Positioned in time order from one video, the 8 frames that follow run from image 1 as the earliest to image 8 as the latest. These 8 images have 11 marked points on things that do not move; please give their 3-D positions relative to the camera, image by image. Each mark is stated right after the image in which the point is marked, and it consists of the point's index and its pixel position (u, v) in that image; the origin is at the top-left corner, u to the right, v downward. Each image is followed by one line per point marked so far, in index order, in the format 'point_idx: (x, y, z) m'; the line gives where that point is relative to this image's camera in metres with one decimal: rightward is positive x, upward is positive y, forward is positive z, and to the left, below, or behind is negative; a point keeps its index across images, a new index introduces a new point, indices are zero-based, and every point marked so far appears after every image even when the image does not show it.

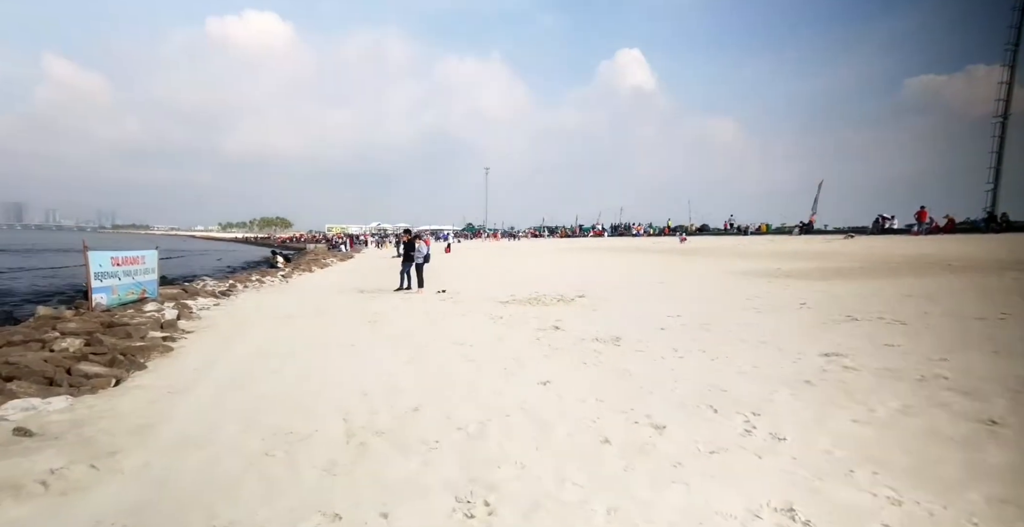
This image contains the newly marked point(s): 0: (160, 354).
0: (-5.2, -1.3, +7.4) m
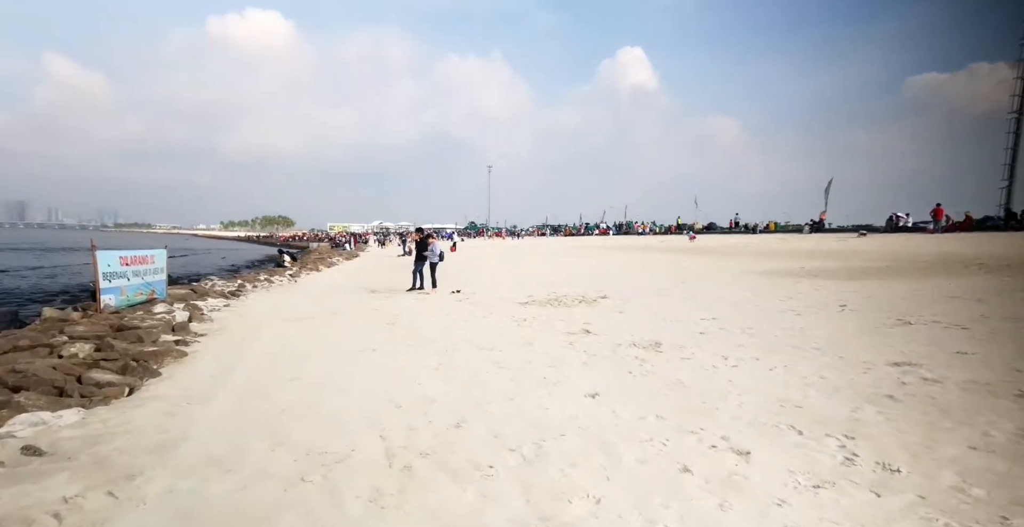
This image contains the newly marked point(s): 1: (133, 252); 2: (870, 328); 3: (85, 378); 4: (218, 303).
0: (-4.8, -1.4, +7.0) m
1: (-8.2, +0.3, +10.8) m
2: (+5.2, -0.9, +7.3) m
3: (-4.8, -1.3, +5.6) m
4: (-7.6, -1.0, +12.9) m
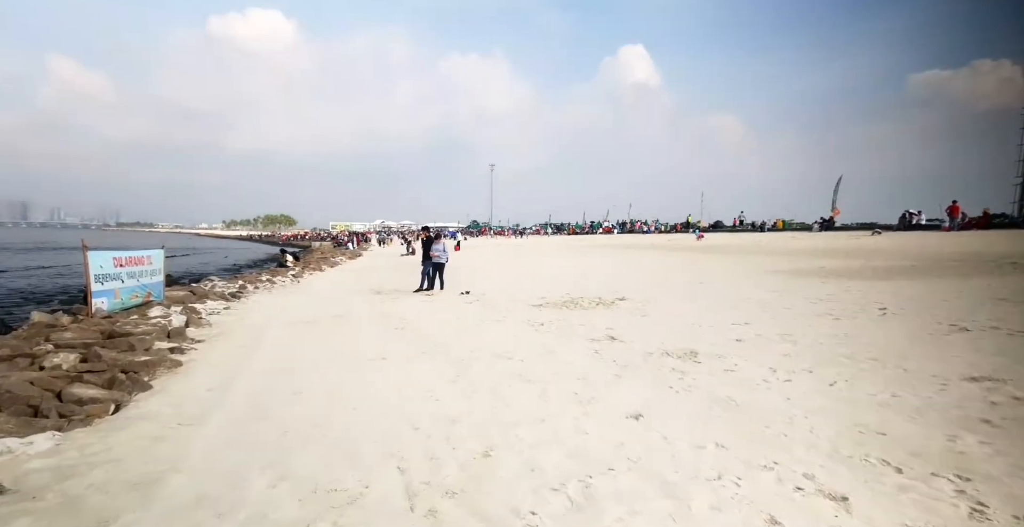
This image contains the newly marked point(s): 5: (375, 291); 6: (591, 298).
0: (-4.5, -1.4, +6.5) m
1: (-7.9, +0.2, +10.2) m
2: (+5.5, -1.0, +6.7) m
3: (-4.5, -1.3, +5.0) m
4: (-7.3, -1.1, +12.4) m
5: (-4.5, -0.9, +16.4) m
6: (+2.0, -0.9, +12.3) m
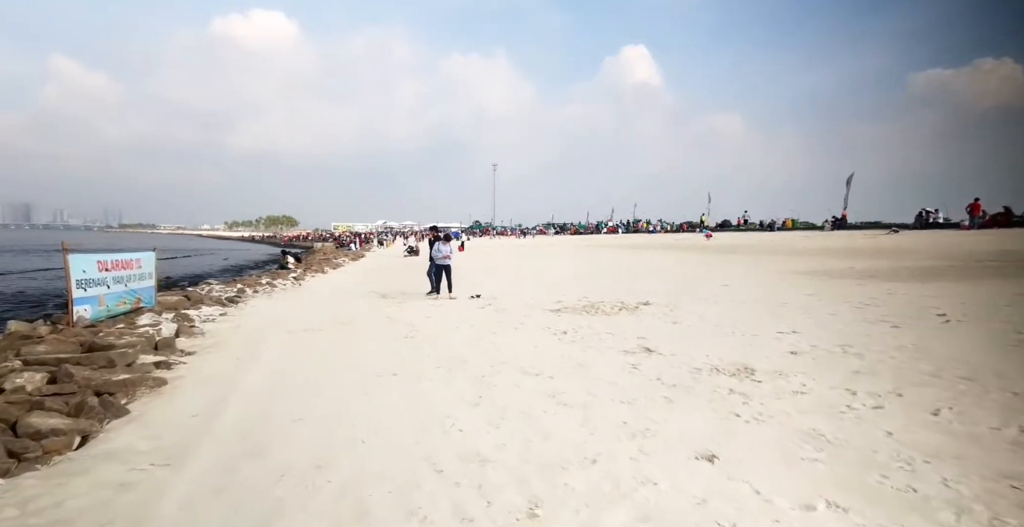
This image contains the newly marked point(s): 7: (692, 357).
0: (-4.2, -1.5, +5.7) m
1: (-7.6, +0.2, +9.5) m
2: (+5.9, -1.0, +5.9) m
3: (-4.2, -1.4, +4.3) m
4: (-7.0, -1.1, +11.6) m
5: (-4.1, -1.0, +15.6) m
6: (+2.3, -0.9, +11.5) m
7: (+2.3, -1.2, +6.4) m
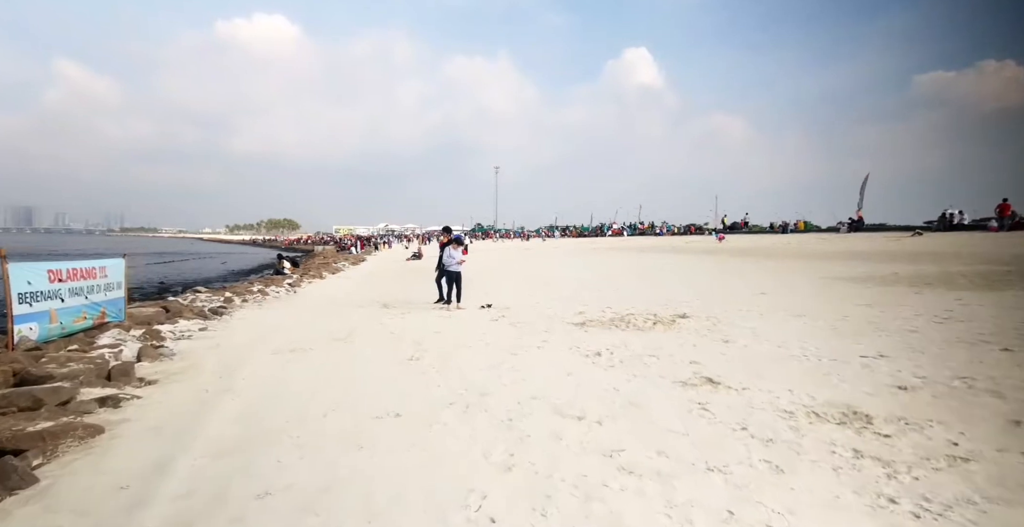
0: (-3.8, -1.6, +4.3) m
1: (-7.2, 0.0, +8.2) m
2: (+6.2, -1.1, +4.5) m
3: (-3.9, -1.5, +2.9) m
4: (-6.6, -1.3, +10.3) m
5: (-3.8, -1.2, +14.3) m
6: (+2.7, -1.1, +10.2) m
7: (+2.6, -1.3, +5.0) m
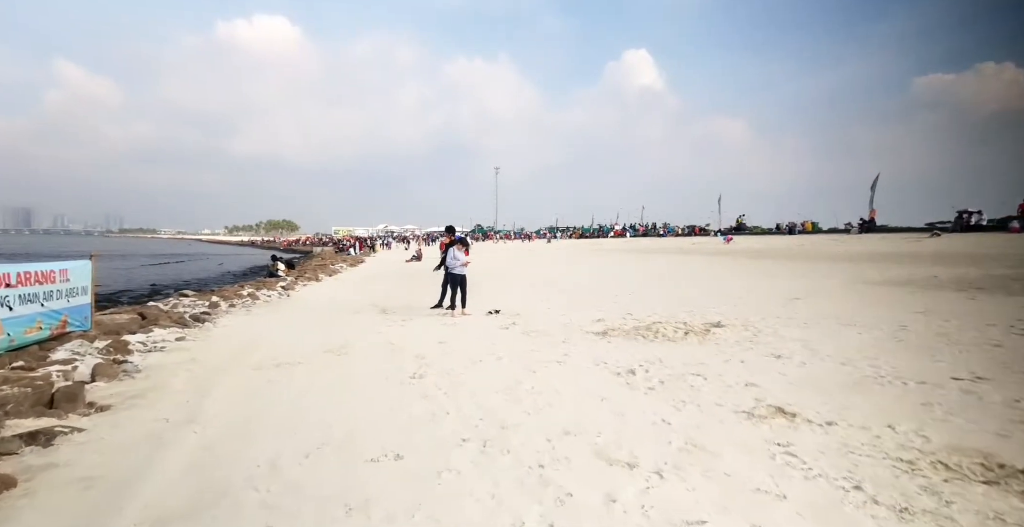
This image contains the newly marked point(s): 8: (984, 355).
0: (-3.6, -1.6, +3.3) m
1: (-7.0, 0.0, +7.1) m
2: (+6.4, -1.1, +3.5) m
3: (-3.6, -1.5, +1.9) m
4: (-6.4, -1.3, +9.2) m
5: (-3.5, -1.2, +13.2) m
6: (+2.9, -1.1, +9.1) m
7: (+2.9, -1.3, +4.0) m
8: (+5.7, -1.1, +6.1) m
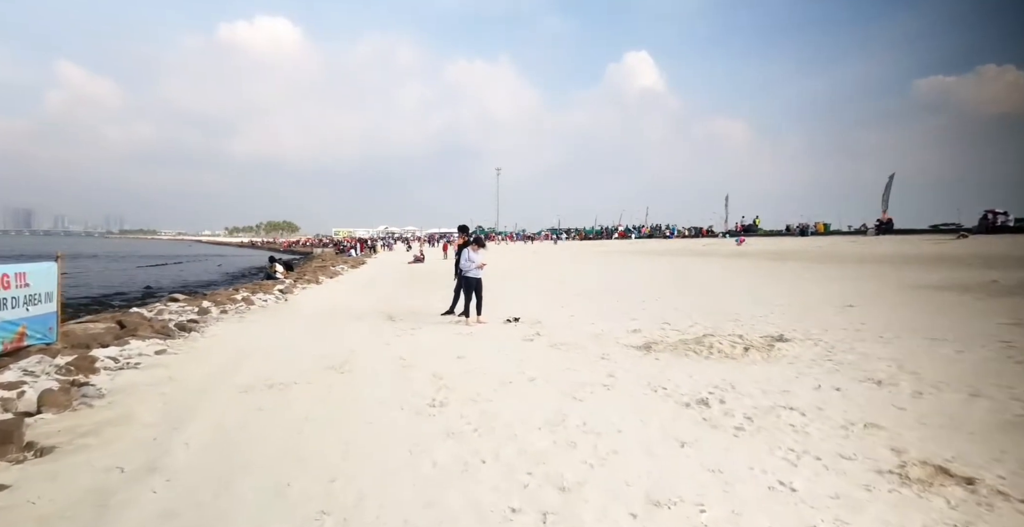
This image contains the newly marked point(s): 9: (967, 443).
0: (-3.1, -1.6, +2.1) m
1: (-6.5, -0.1, +5.9) m
2: (+6.9, -1.2, +2.3) m
3: (-3.2, -1.6, +0.7) m
4: (-5.9, -1.4, +8.0) m
5: (-3.1, -1.3, +12.1) m
6: (+3.4, -1.2, +7.9) m
7: (+3.3, -1.4, +2.8) m
8: (+6.2, -1.2, +4.9) m
9: (+3.4, -1.4, +3.7) m
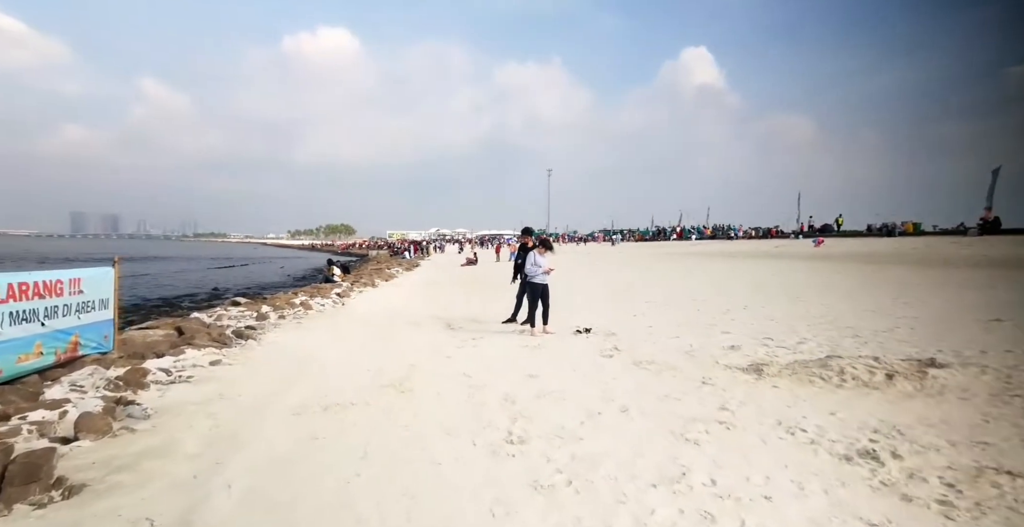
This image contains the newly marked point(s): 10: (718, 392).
0: (-2.6, -1.7, +1.4) m
1: (-5.6, -0.1, +5.5) m
2: (+7.4, -1.3, +0.6) m
3: (-2.8, -1.6, 0.0) m
4: (-4.8, -1.5, +7.6) m
5: (-1.5, -1.4, +11.3) m
6: (+4.5, -1.3, +6.6) m
7: (+3.9, -1.5, +1.4) m
8: (+7.0, -1.2, +3.2) m
9: (+4.1, -1.4, +2.4) m
10: (+2.4, -1.5, +5.8) m
